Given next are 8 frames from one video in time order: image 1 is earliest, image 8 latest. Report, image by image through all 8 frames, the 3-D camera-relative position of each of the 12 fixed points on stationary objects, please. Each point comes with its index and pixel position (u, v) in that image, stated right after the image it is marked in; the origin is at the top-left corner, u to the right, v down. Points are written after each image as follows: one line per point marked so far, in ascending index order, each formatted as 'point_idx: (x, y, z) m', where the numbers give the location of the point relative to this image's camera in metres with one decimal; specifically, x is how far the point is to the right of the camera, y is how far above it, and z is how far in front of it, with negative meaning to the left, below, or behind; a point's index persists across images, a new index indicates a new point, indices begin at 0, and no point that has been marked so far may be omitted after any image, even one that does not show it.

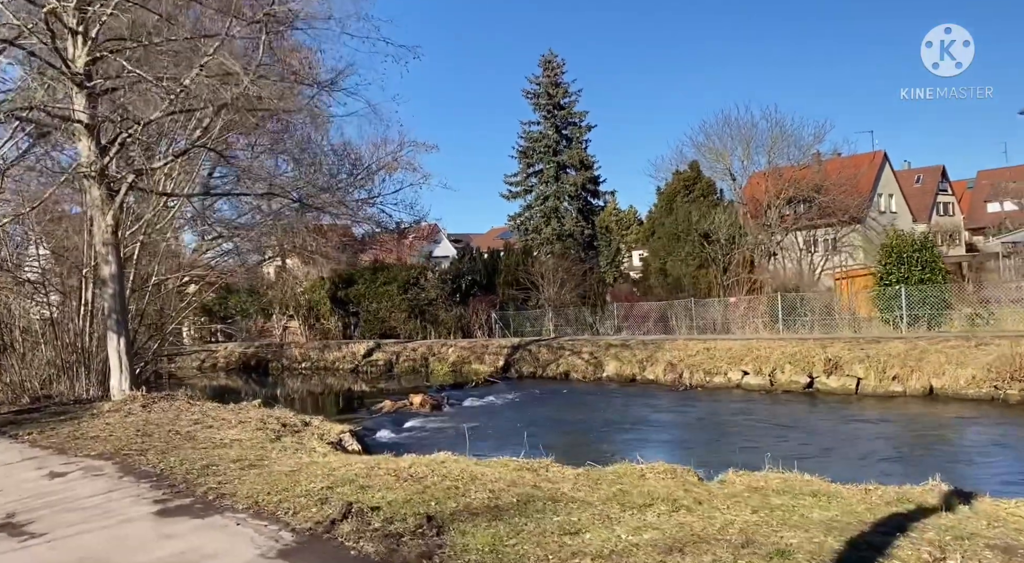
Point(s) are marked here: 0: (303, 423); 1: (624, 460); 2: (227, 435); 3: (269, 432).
0: (-3.4, -2.3, +13.3) m
1: (+1.4, -2.4, +11.5) m
2: (-3.9, -2.1, +11.3) m
3: (-3.4, -2.2, +11.6) m
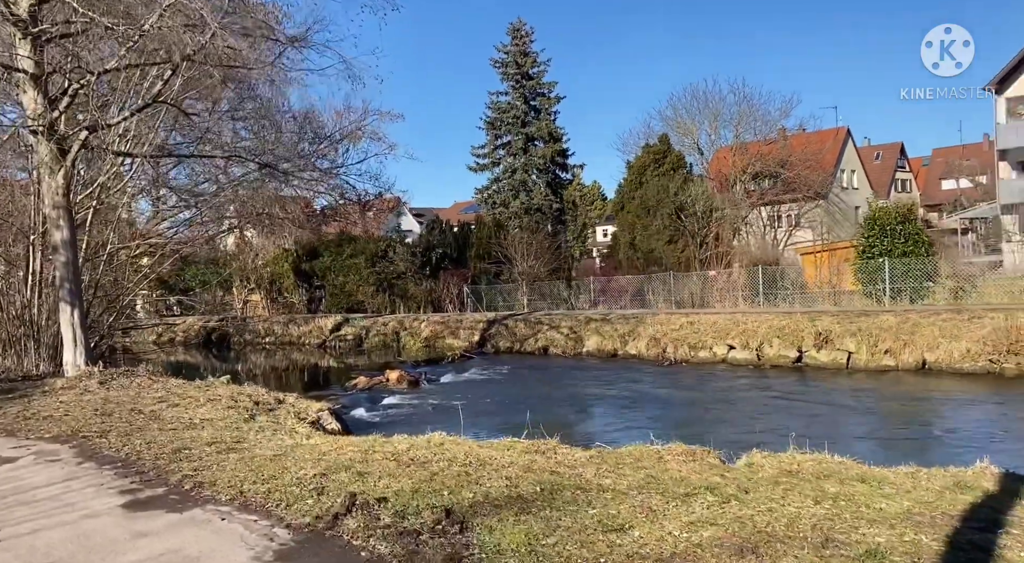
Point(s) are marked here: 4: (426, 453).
0: (-3.6, -1.8, +12.5) m
1: (+1.3, -2.0, +10.8) m
2: (-4.0, -1.7, +10.4) m
3: (-3.5, -1.7, +10.7) m
4: (-0.7, -1.5, +7.0) m
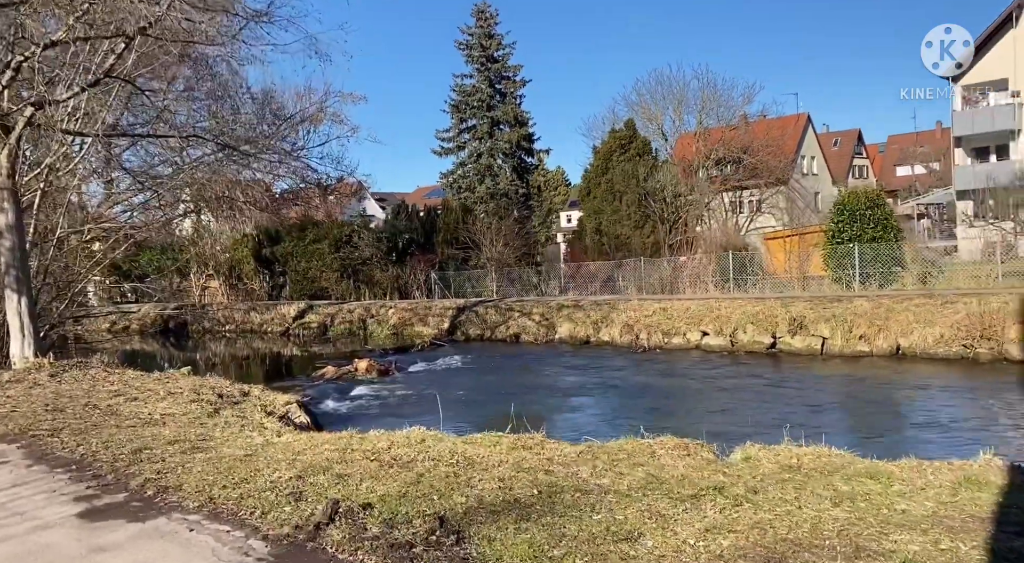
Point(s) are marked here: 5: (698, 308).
0: (-3.9, -1.6, +11.9) m
1: (+1.1, -1.9, +10.5) m
2: (-4.2, -1.6, +9.8) m
3: (-3.8, -1.6, +10.1) m
4: (-0.8, -1.4, +6.6) m
5: (+4.0, -0.6, +17.7) m
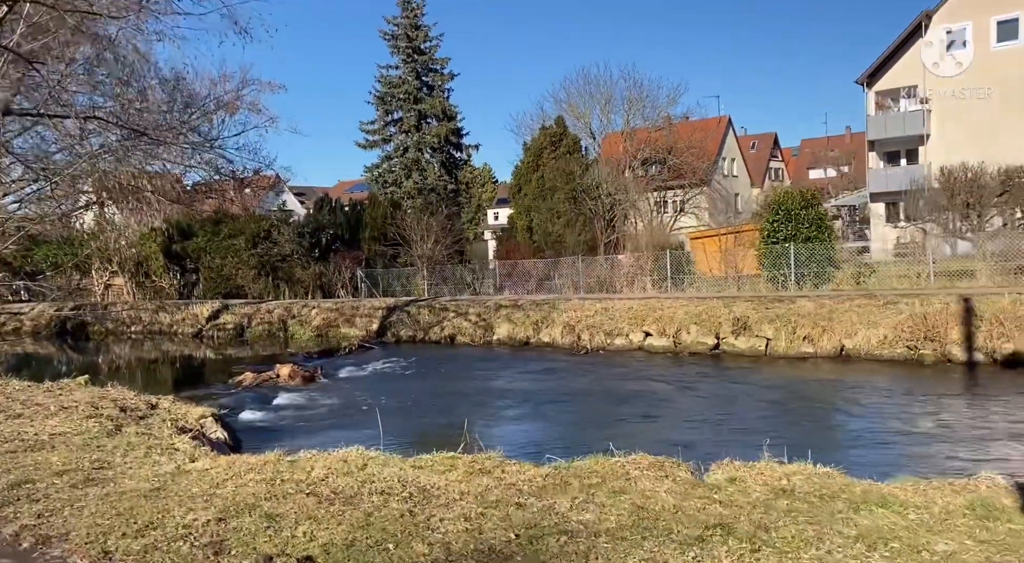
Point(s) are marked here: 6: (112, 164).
0: (-4.7, -1.6, +10.6) m
1: (+0.4, -1.9, +9.7) m
2: (-4.8, -1.5, +8.5) m
3: (-4.4, -1.6, +8.9) m
4: (-1.1, -1.4, +5.6) m
5: (+2.6, -0.6, +17.2) m
6: (-5.3, +1.7, +11.0) m
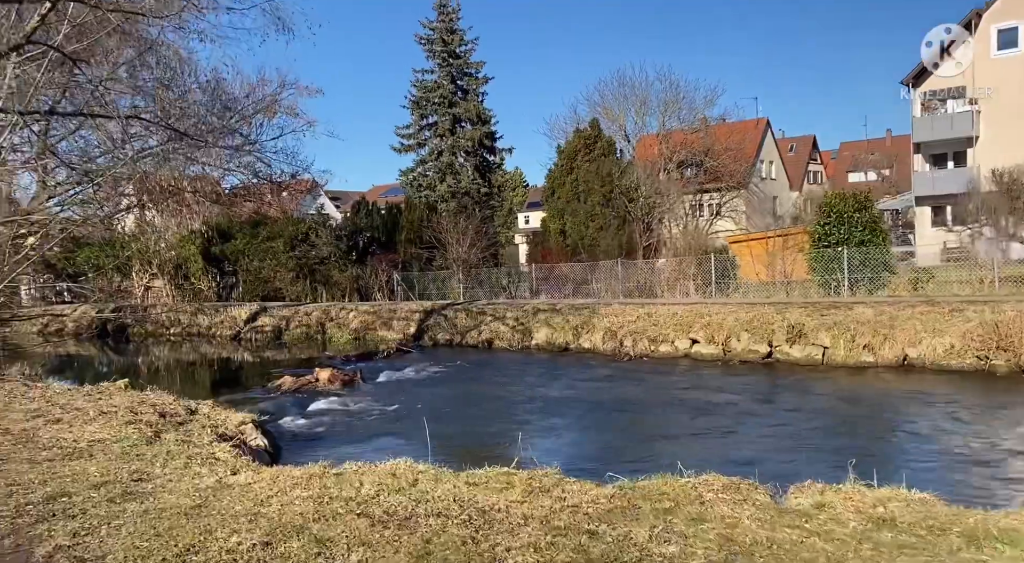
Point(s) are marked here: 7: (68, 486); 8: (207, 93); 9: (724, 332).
0: (-4.1, -1.6, +10.3) m
1: (+1.0, -1.9, +9.2) m
2: (-4.3, -1.6, +8.2) m
3: (-3.8, -1.6, +8.6) m
4: (-0.7, -1.4, +5.2) m
5: (+3.5, -0.7, +16.6) m
6: (-4.7, +1.6, +10.8) m
7: (-3.3, -1.5, +6.0) m
8: (-3.9, +2.5, +10.6) m
9: (+4.0, -1.0, +15.6) m
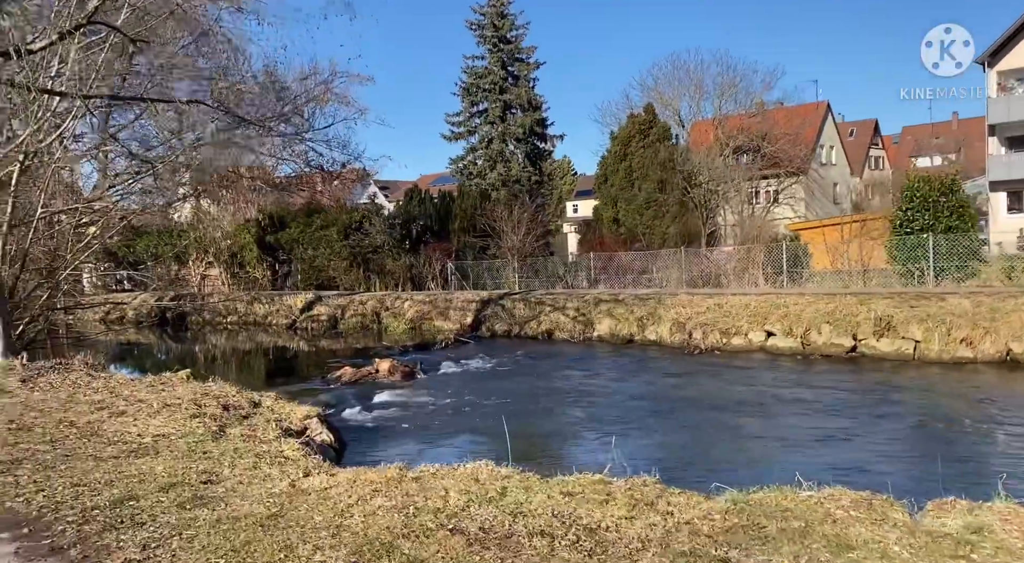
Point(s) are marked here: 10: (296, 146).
0: (-3.2, -1.5, +10.0) m
1: (+1.8, -1.8, +8.6) m
2: (-3.5, -1.5, +7.9) m
3: (-3.0, -1.5, +8.2) m
4: (-0.1, -1.3, +4.6) m
5: (+4.8, -0.5, +15.8) m
6: (-3.8, +1.8, +10.4) m
7: (-2.6, -1.4, +5.7) m
8: (-3.0, +2.7, +10.2) m
9: (+5.2, -0.8, +14.8) m
10: (-2.7, +1.8, +10.7) m
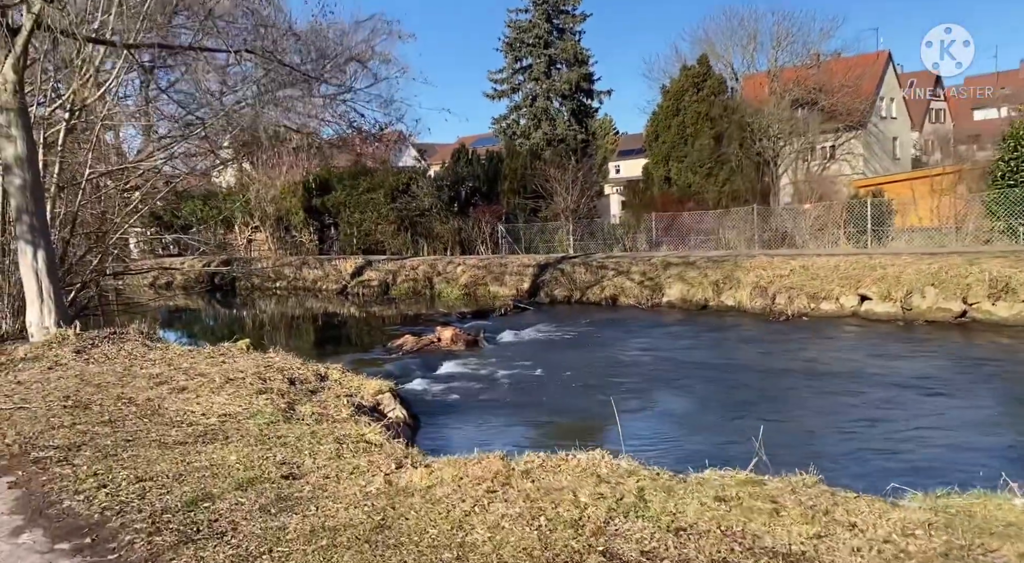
0: (-2.2, -1.1, +9.2) m
1: (+2.7, -1.4, +7.6) m
2: (-2.6, -1.1, +7.1) m
3: (-2.1, -1.1, +7.4) m
4: (+0.7, -1.2, +3.7) m
5: (+6.0, +0.3, +14.6) m
6: (-2.8, +2.2, +9.5) m
7: (-1.8, -1.2, +4.9) m
8: (-2.0, +3.1, +9.3) m
9: (+6.4, -0.1, +13.6) m
10: (-1.7, +2.2, +9.8) m
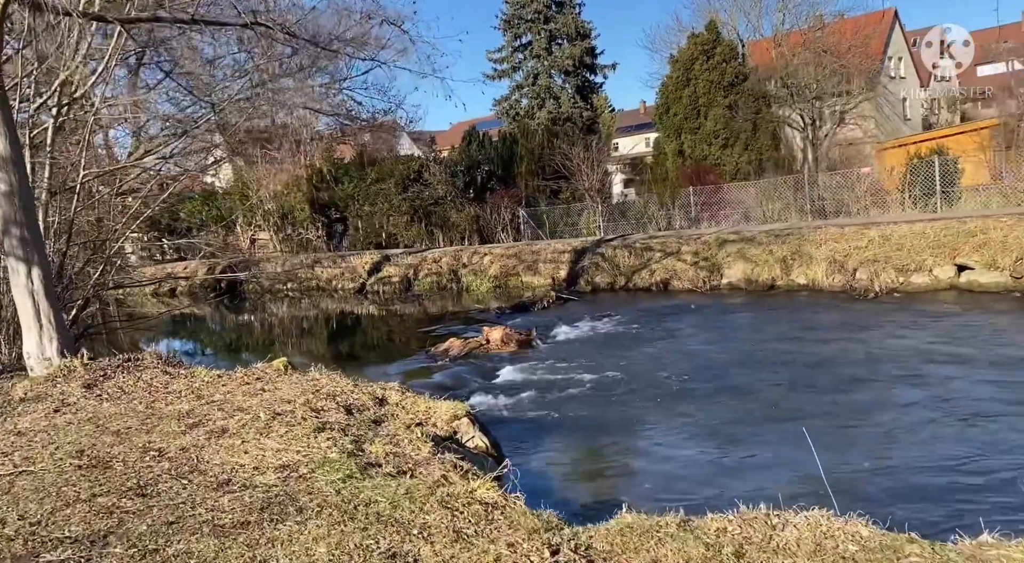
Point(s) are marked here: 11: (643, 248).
0: (-1.2, -1.2, +7.7) m
1: (+3.7, -1.2, +6.1) m
2: (-1.7, -1.3, +5.6) m
3: (-1.2, -1.2, +5.9) m
4: (+1.6, -1.2, +2.2) m
5: (+6.8, +0.8, +13.1) m
6: (-2.0, +2.1, +7.9) m
7: (-0.9, -1.3, +3.3) m
8: (-1.3, +3.1, +7.6) m
9: (+7.3, +0.4, +12.1) m
10: (-1.0, +2.2, +8.2) m
11: (+2.8, +0.8, +17.8) m
